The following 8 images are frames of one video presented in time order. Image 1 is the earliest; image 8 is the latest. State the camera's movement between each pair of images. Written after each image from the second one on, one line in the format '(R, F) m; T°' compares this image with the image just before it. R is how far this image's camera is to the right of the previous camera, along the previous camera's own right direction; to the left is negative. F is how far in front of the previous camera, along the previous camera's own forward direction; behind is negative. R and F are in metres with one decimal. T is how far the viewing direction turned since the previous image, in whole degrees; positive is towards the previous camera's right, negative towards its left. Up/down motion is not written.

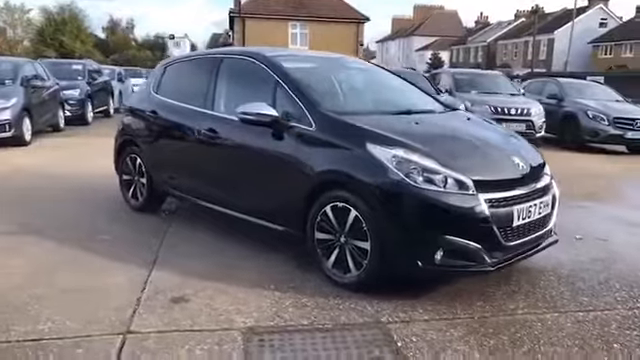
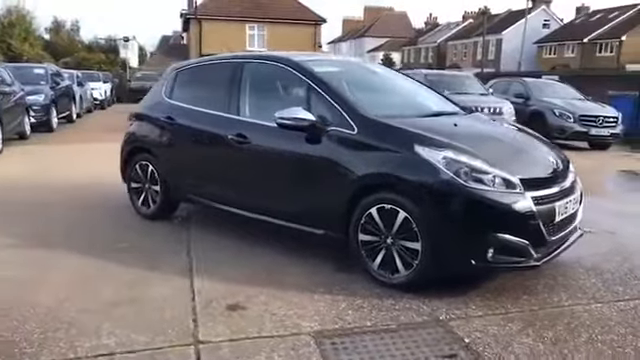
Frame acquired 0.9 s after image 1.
(-0.7, 0.0) m; +5°
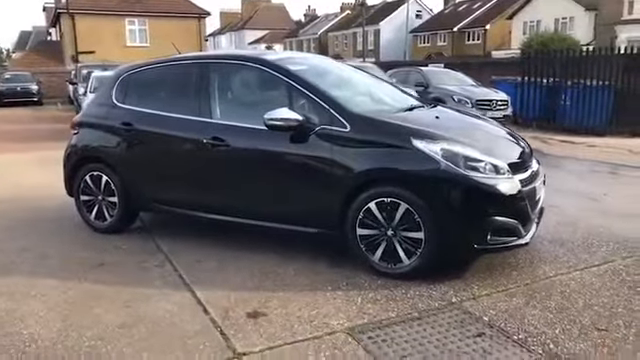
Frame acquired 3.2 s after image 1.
(-0.9, +0.1) m; +12°
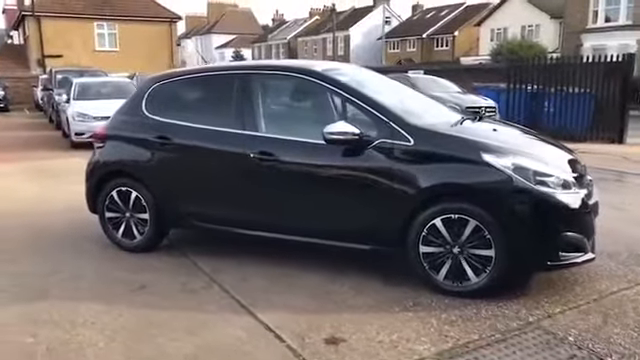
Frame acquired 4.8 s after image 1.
(-0.8, +0.2) m; +4°
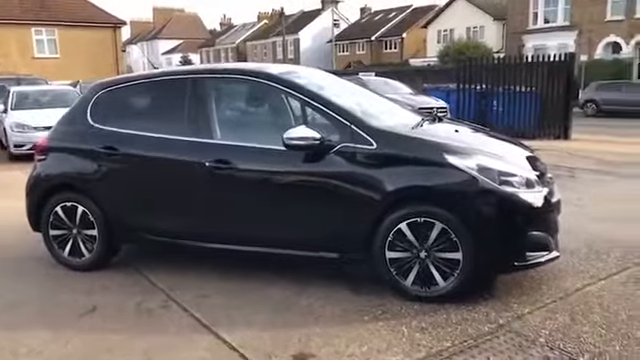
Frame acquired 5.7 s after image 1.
(-0.1, +0.2) m; +5°
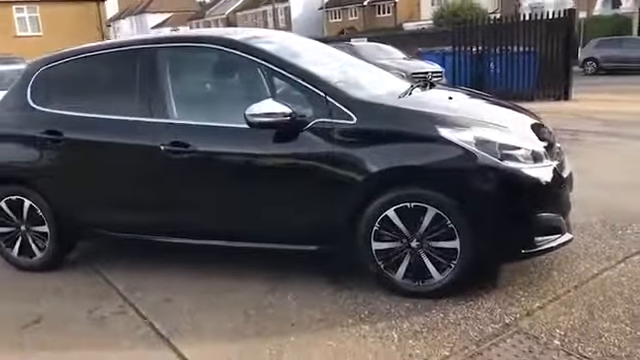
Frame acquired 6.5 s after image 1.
(+0.2, +0.6) m; 0°
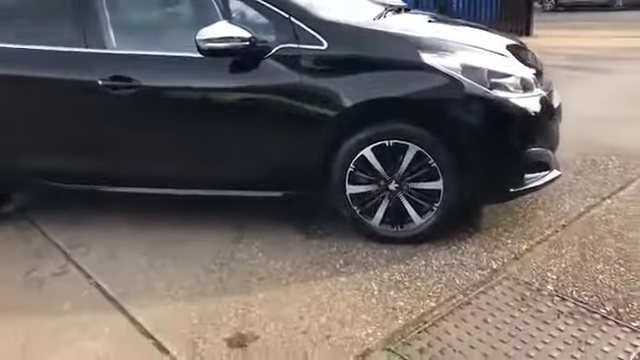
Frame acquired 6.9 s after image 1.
(0.0, +0.4) m; +4°
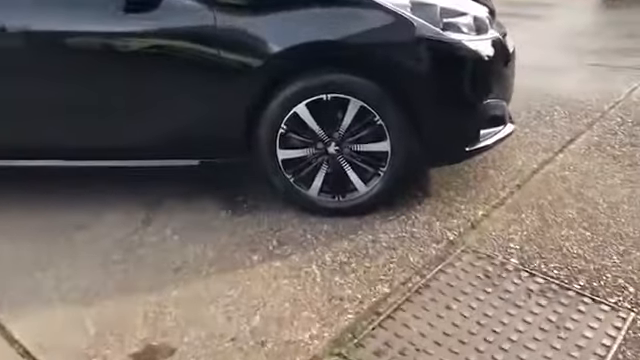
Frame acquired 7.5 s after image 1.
(0.0, +0.5) m; +8°
